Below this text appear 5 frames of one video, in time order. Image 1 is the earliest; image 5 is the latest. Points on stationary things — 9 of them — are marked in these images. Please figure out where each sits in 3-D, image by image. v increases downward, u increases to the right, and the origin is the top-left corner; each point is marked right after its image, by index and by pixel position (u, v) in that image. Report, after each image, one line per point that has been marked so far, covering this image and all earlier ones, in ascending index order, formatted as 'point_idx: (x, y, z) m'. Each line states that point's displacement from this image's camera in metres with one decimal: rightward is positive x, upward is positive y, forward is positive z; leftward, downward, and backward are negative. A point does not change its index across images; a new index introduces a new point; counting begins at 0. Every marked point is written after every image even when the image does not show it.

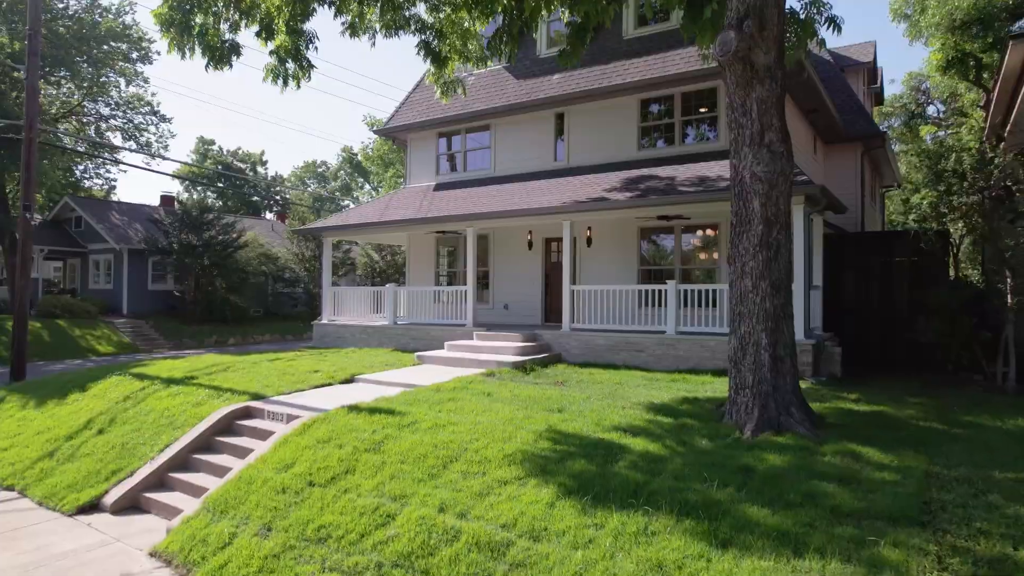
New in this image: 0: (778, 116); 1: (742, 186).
0: (+2.6, +1.7, +6.4) m
1: (+2.2, +1.0, +6.5) m
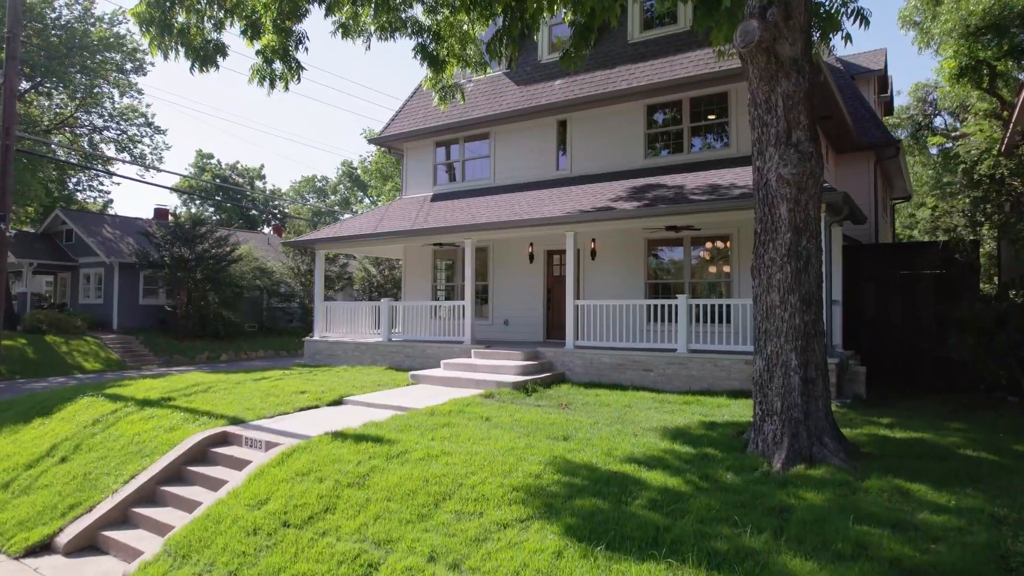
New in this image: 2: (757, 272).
0: (+2.6, +1.5, +5.8) m
1: (+2.3, +0.9, +5.9) m
2: (+2.2, +0.2, +5.9) m
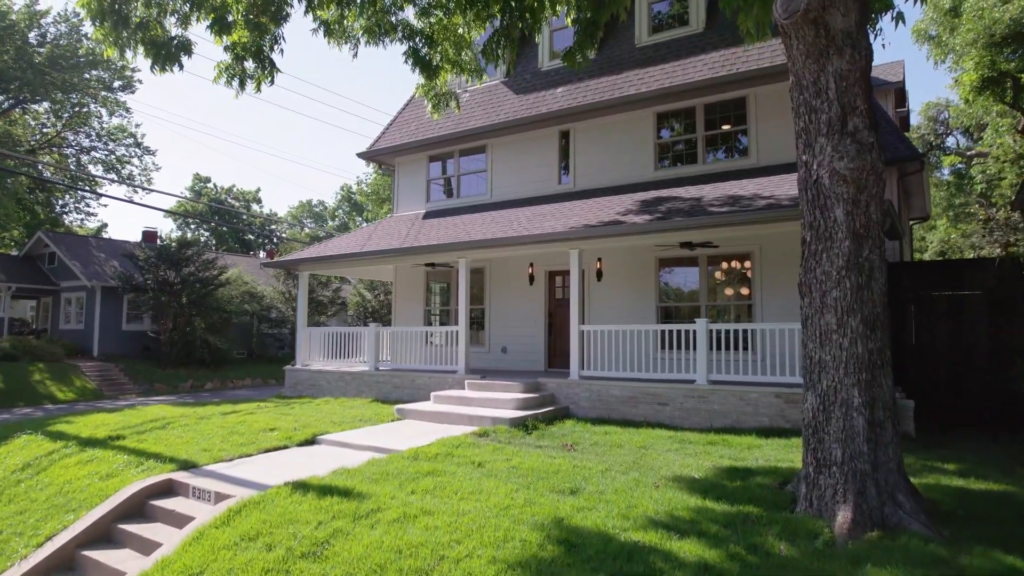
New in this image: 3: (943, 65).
0: (+2.5, +1.4, +4.8) m
1: (+2.2, +0.7, +4.8) m
2: (+2.2, 0.0, +4.9) m
3: (+12.7, +6.5, +19.5) m
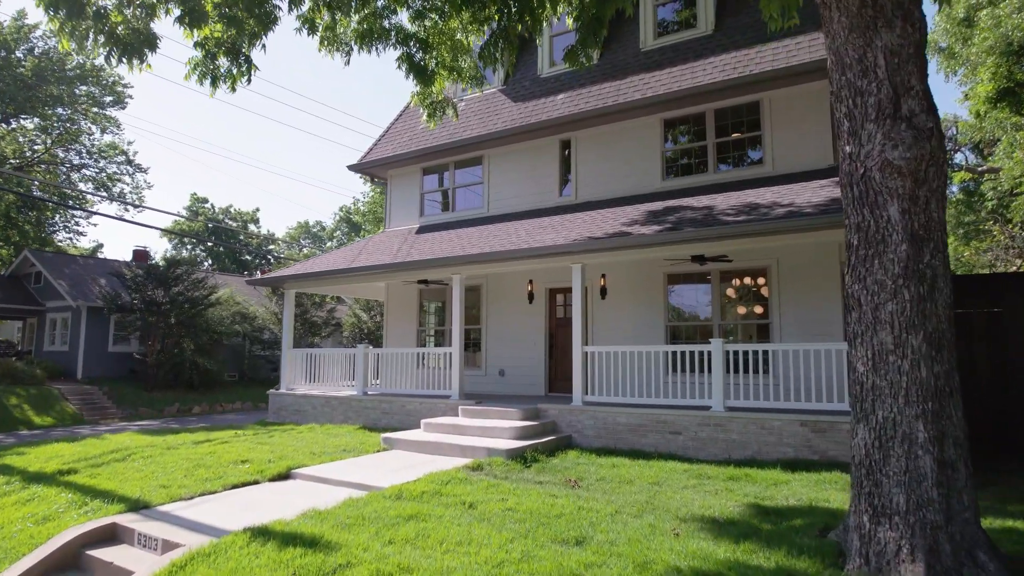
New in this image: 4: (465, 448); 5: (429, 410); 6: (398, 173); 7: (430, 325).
0: (+2.5, +1.3, +4.1) m
1: (+2.2, +0.6, +4.1) m
2: (+2.1, -0.1, +4.1) m
3: (+12.6, +6.0, +18.9) m
4: (-0.6, -1.9, +7.8) m
5: (-1.3, -1.9, +10.4) m
6: (-2.4, +2.4, +13.7) m
7: (-1.6, -0.7, +13.0) m
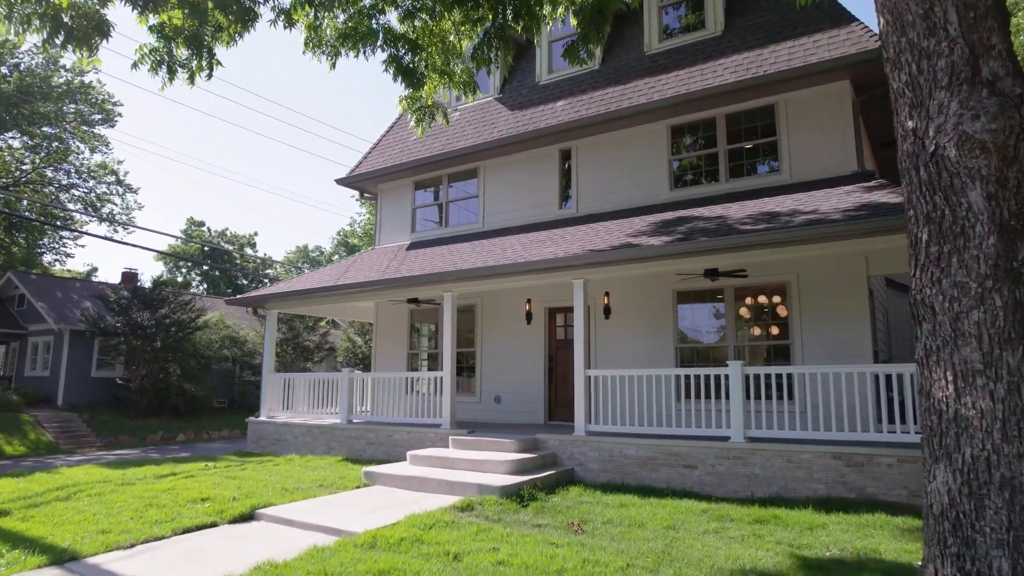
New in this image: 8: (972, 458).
0: (+2.4, +1.3, +3.3) m
1: (+2.1, +0.6, +3.3) m
2: (+2.1, -0.1, +3.3) m
3: (+12.6, +5.4, +18.3) m
4: (-0.6, -2.1, +7.0) m
5: (-1.4, -2.2, +9.6) m
6: (-2.4, +2.0, +13.0) m
7: (-1.7, -1.1, +12.2) m
8: (+2.1, -0.8, +3.1) m
